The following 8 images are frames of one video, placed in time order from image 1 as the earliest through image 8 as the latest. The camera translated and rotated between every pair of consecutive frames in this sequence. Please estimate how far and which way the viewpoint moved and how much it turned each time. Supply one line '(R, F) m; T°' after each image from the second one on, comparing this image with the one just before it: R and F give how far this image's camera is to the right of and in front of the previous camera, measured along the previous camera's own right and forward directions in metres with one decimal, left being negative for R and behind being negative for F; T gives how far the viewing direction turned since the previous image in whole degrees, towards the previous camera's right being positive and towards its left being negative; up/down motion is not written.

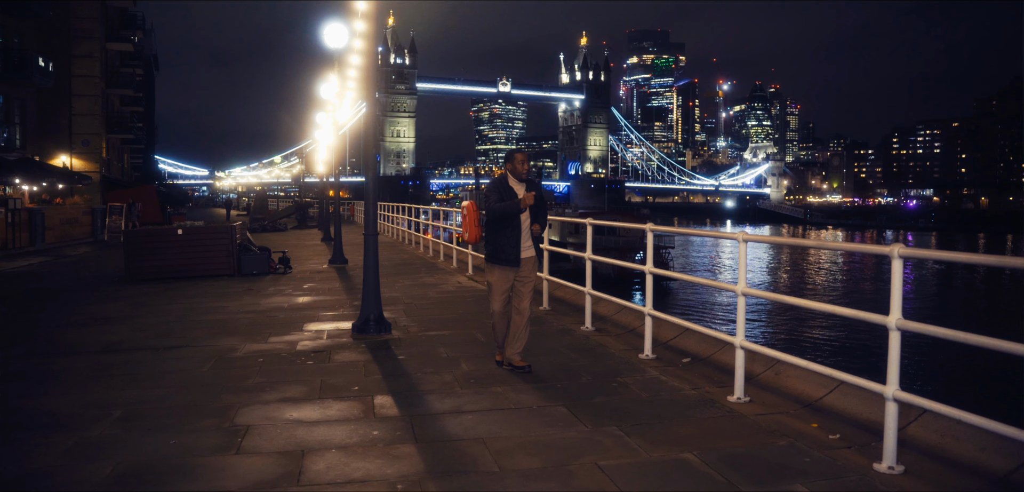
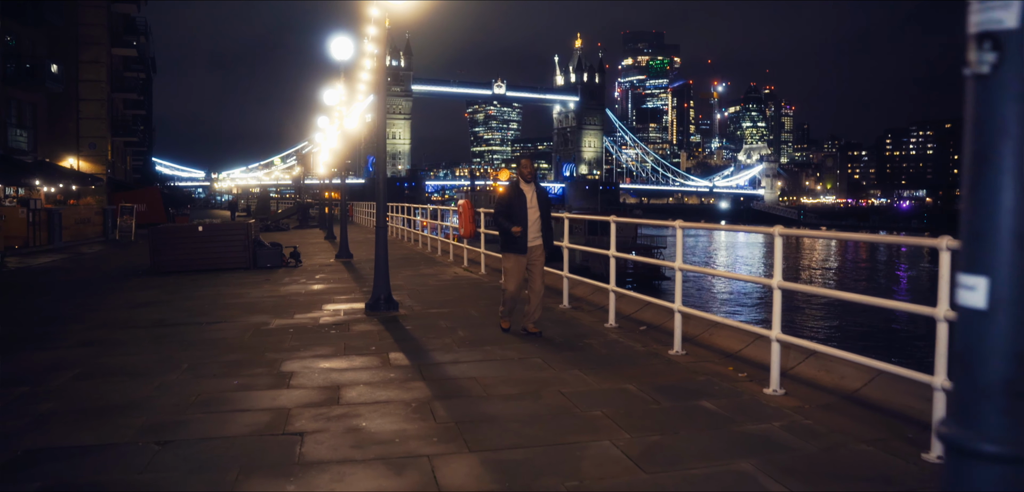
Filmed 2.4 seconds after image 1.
(+0.1, -1.4) m; 0°
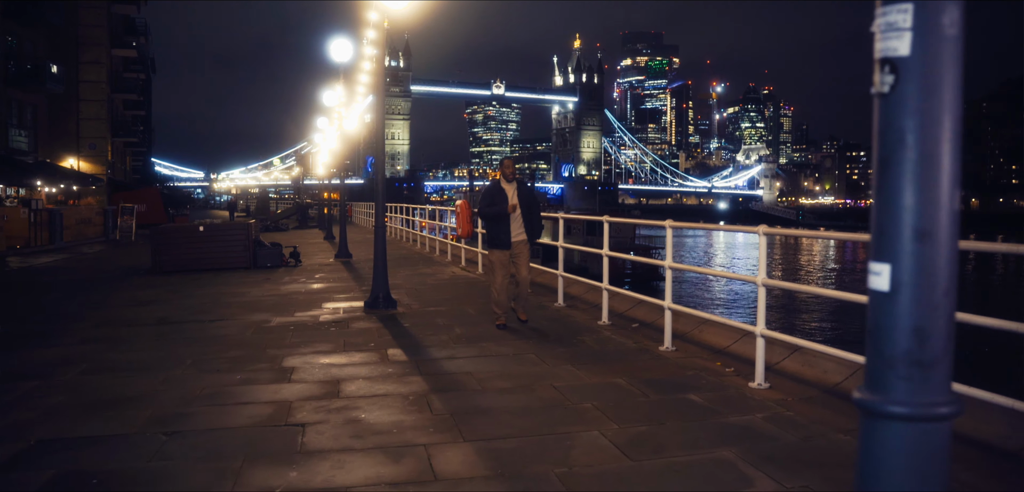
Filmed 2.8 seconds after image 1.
(0.0, -0.2) m; 0°
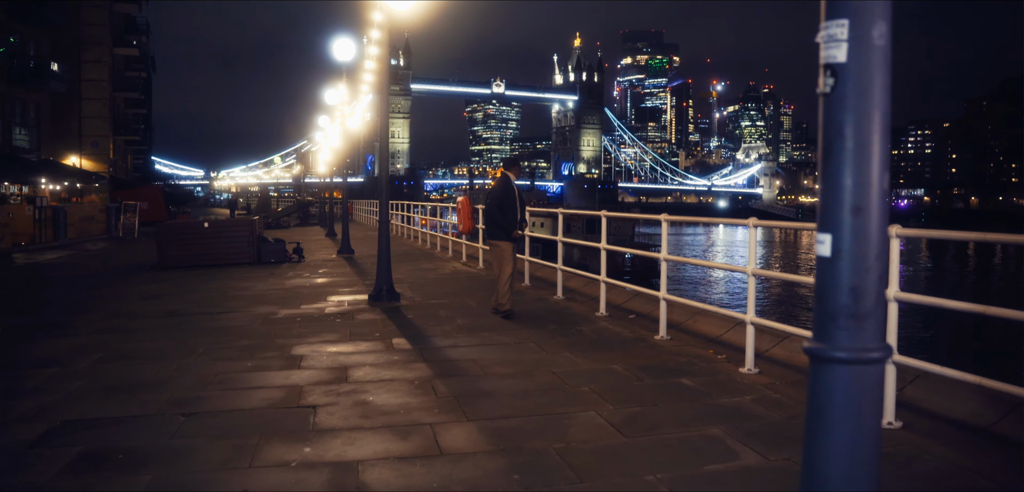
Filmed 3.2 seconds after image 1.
(0.0, -0.2) m; 0°
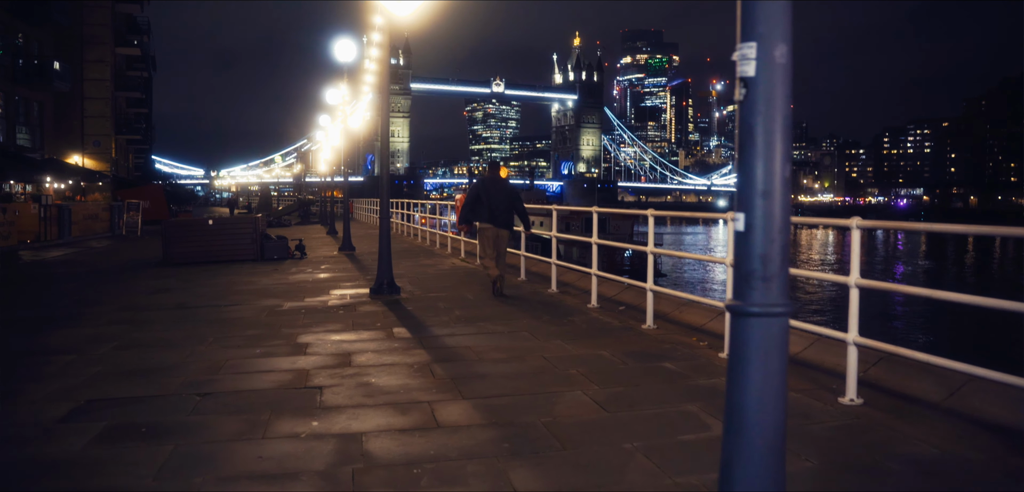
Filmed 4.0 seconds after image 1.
(+0.1, -0.4) m; 0°
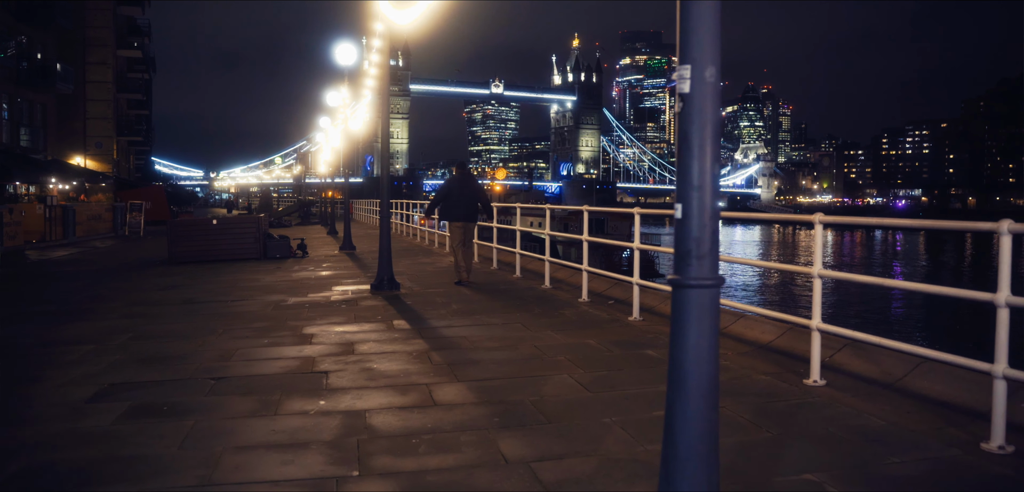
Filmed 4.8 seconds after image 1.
(+0.1, -0.4) m; 0°
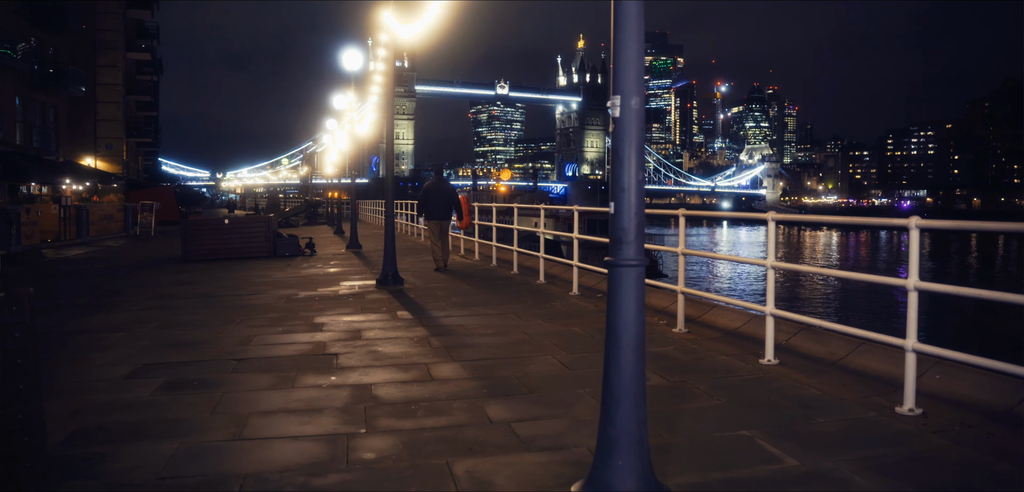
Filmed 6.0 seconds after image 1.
(+0.1, -0.7) m; 0°
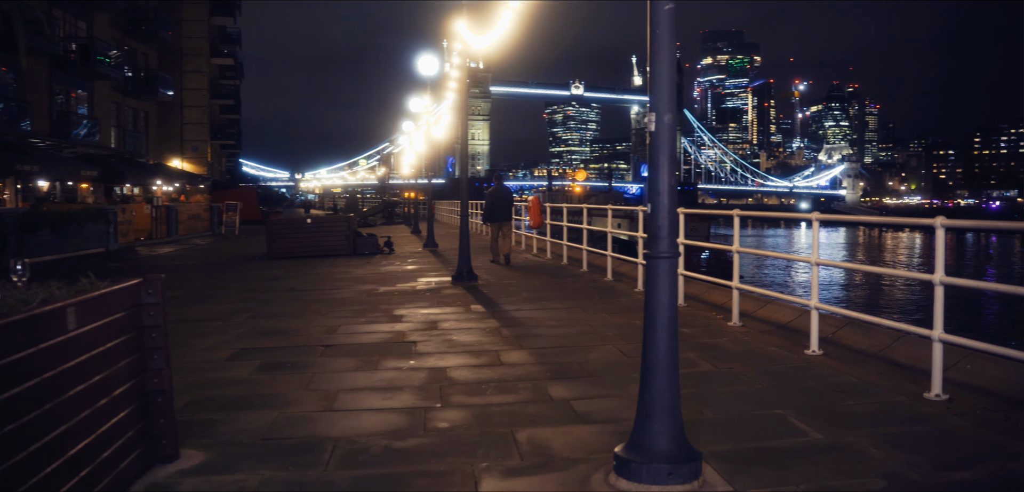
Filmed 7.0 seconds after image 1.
(+0.1, -0.5) m; -5°
